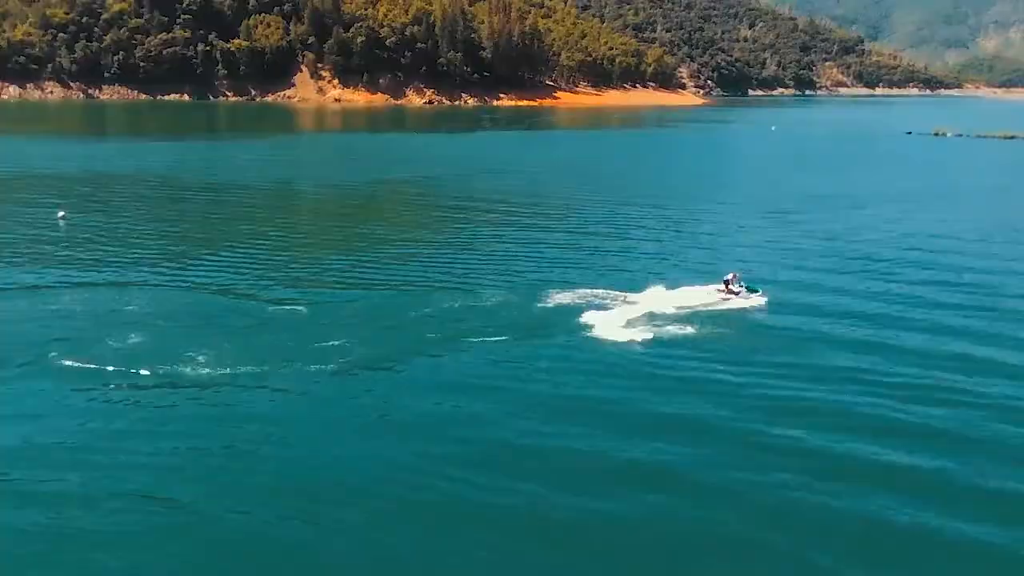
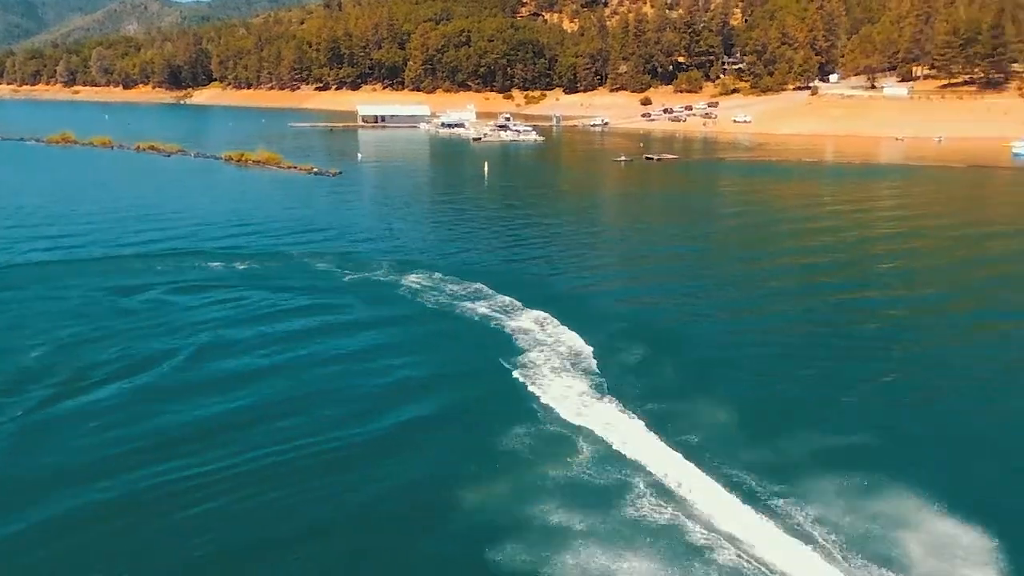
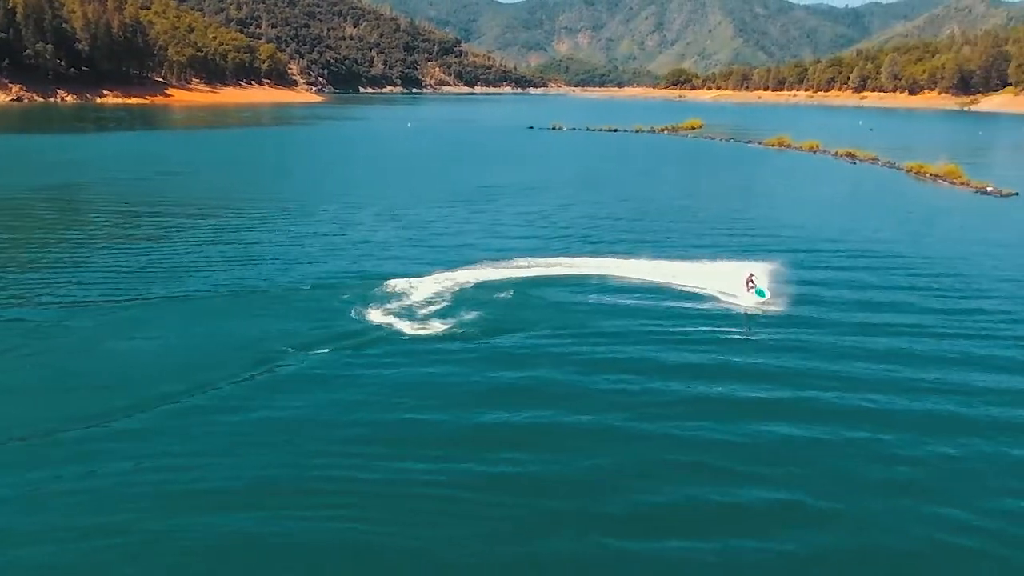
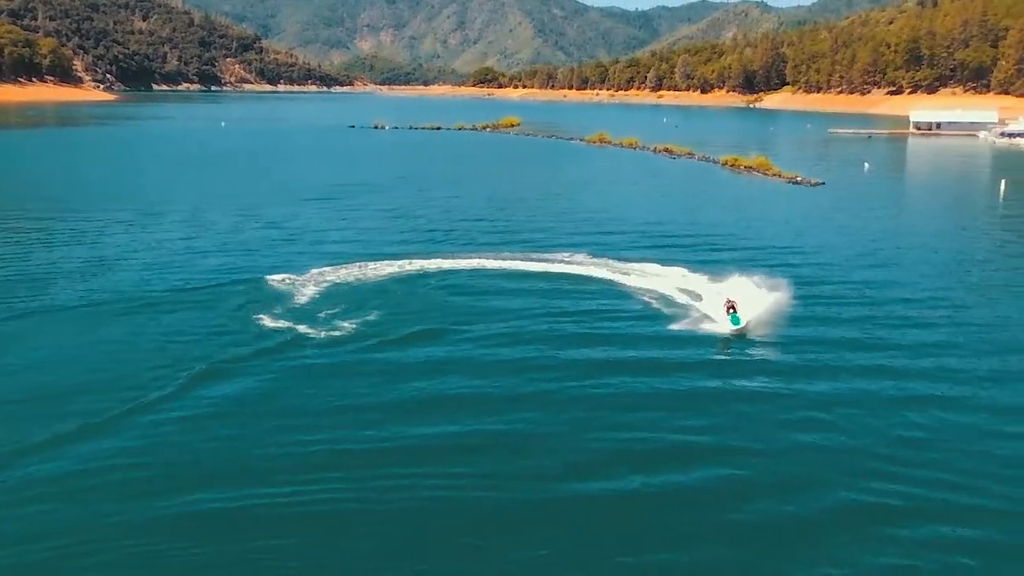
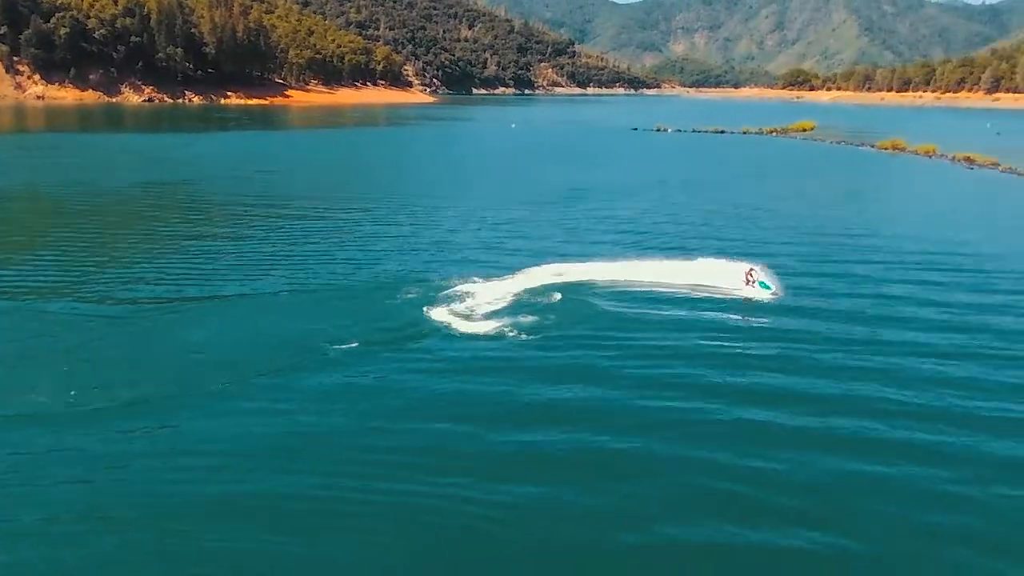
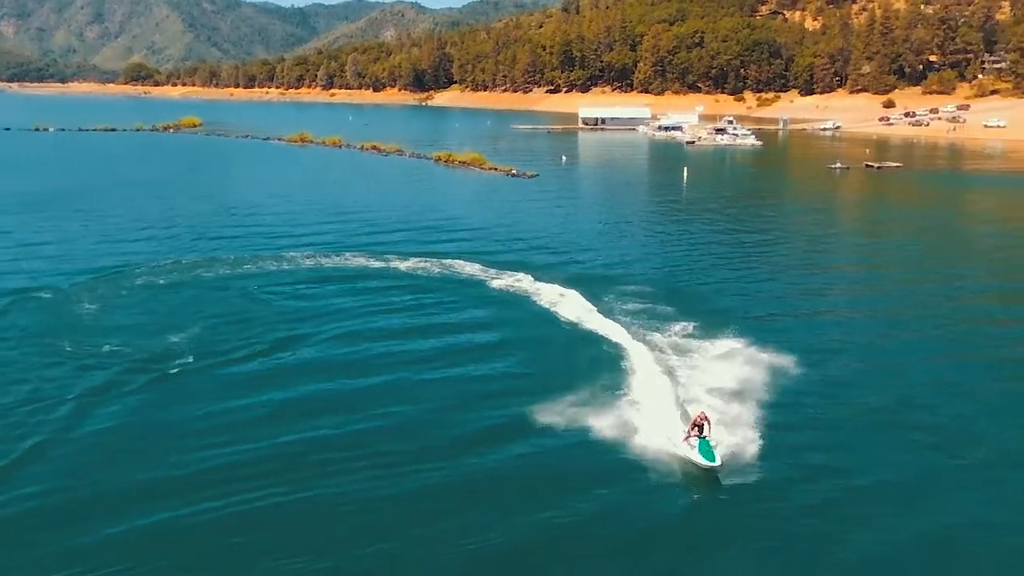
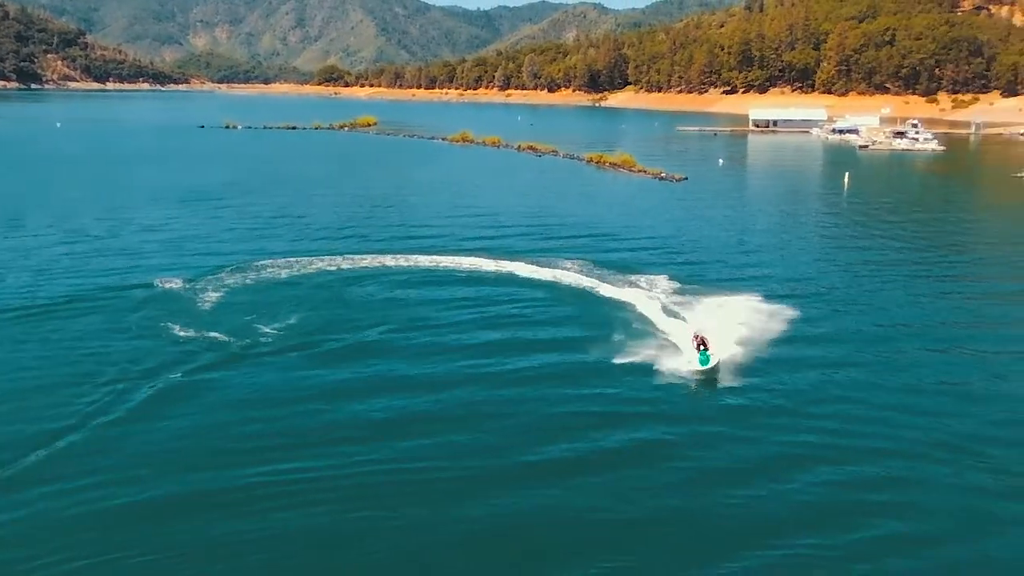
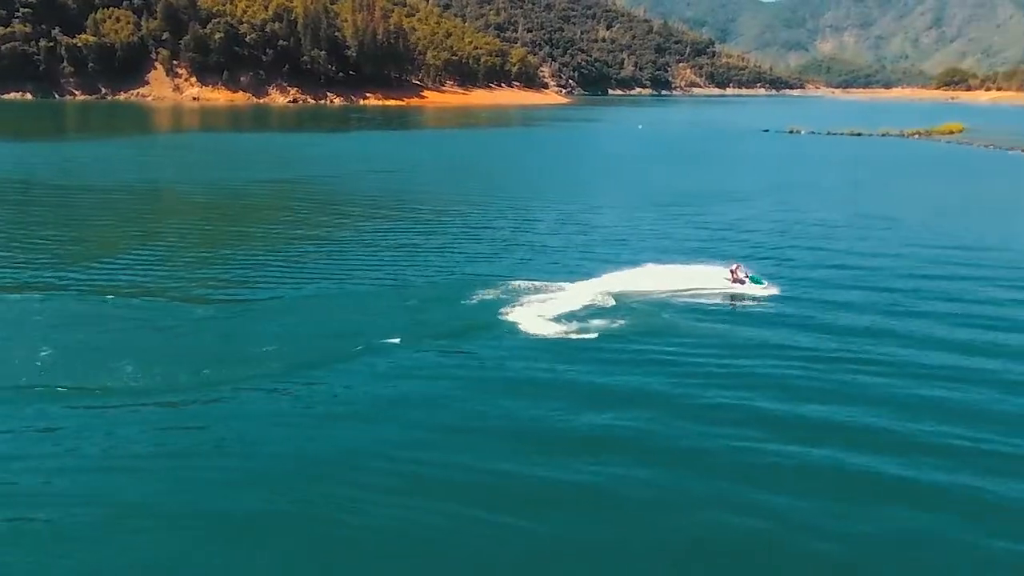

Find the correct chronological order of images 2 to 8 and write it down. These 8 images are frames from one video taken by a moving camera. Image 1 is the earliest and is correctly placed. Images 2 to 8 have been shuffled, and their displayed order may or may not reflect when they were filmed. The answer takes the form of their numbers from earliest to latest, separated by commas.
8, 5, 3, 4, 7, 6, 2
